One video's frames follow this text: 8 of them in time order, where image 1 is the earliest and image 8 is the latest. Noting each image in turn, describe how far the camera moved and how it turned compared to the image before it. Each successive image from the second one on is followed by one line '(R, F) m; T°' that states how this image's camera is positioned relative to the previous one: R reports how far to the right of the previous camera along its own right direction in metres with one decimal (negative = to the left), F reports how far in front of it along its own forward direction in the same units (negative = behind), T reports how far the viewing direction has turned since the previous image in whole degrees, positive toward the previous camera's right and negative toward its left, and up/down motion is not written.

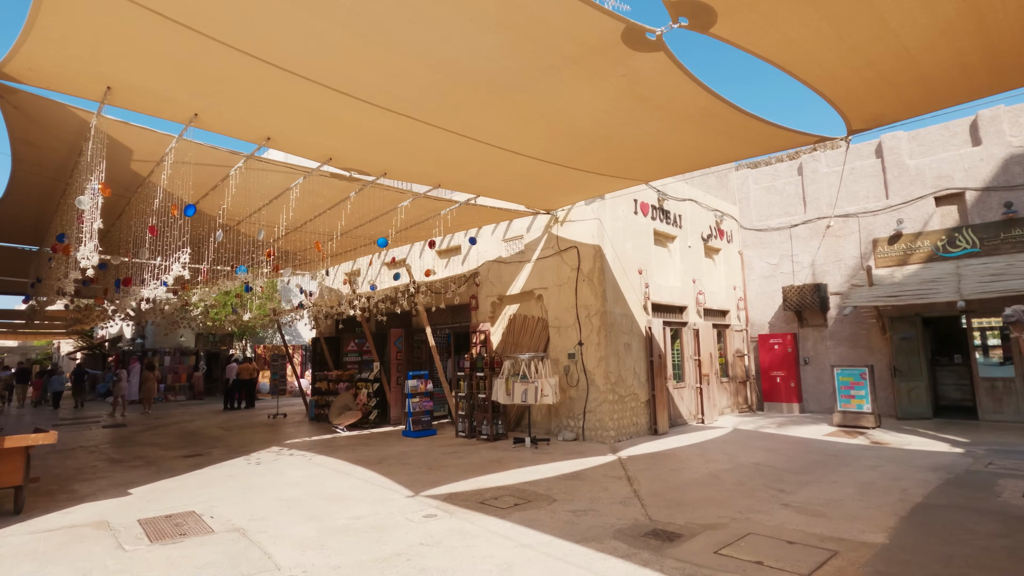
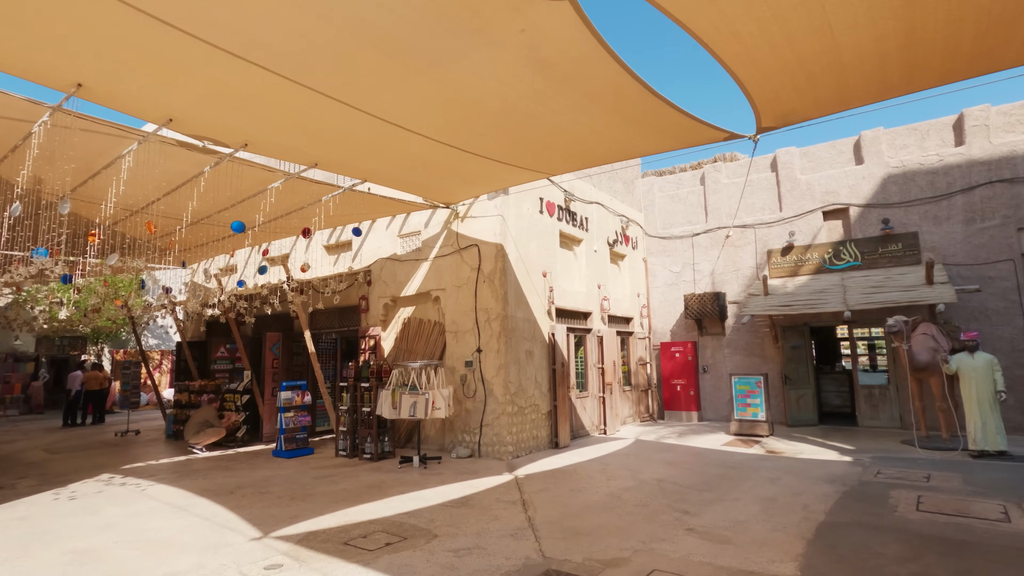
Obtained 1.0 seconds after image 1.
(+0.3, +0.8) m; +9°
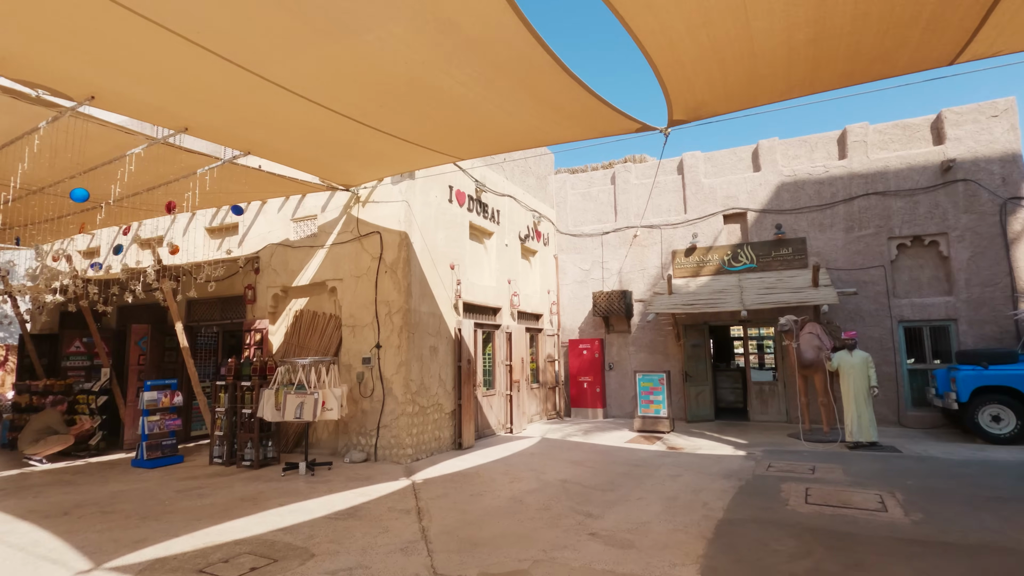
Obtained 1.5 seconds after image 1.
(+0.1, +0.4) m; +9°
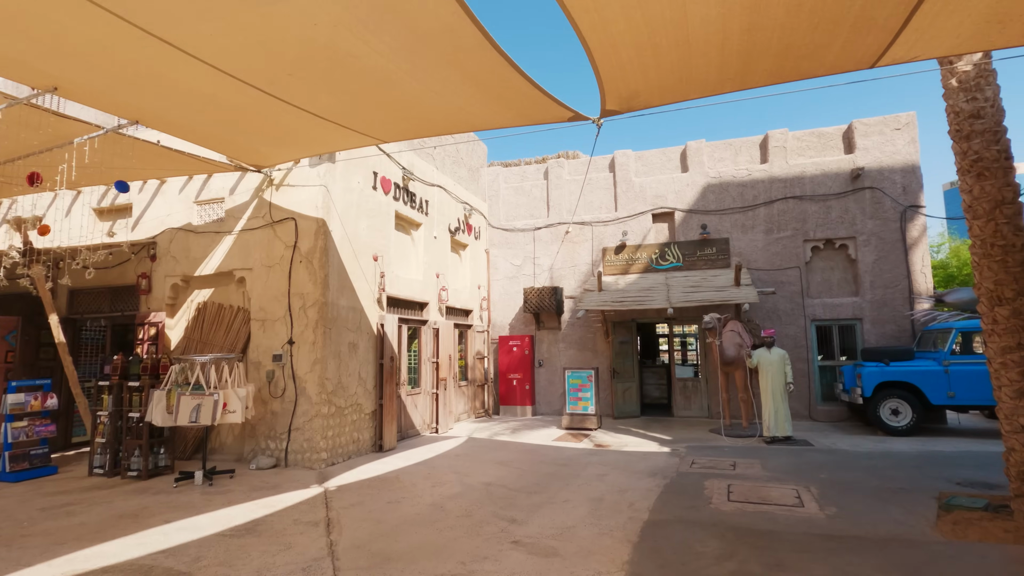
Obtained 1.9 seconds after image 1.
(+0.1, +0.3) m; +7°
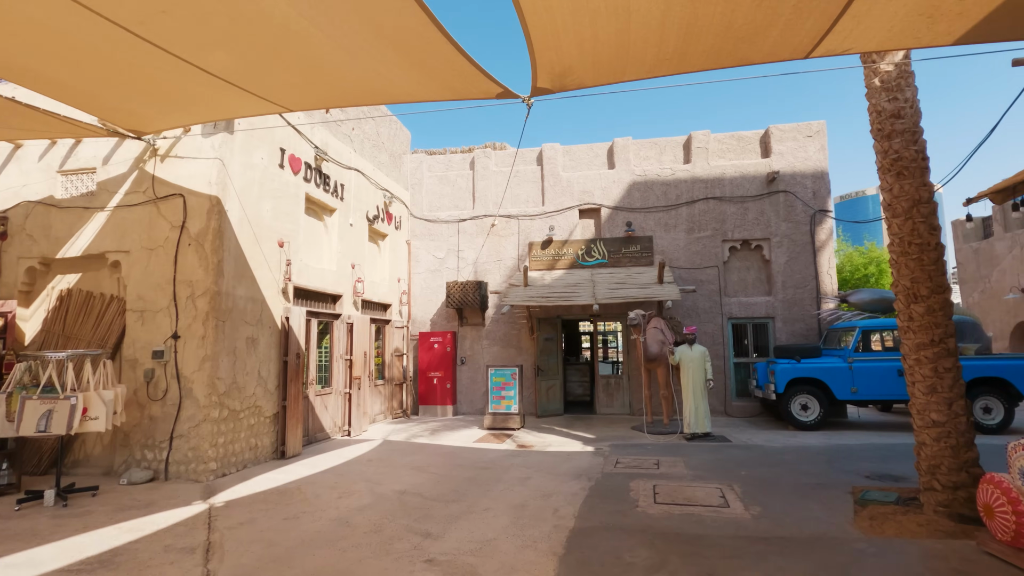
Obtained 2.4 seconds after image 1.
(0.0, +0.5) m; +8°
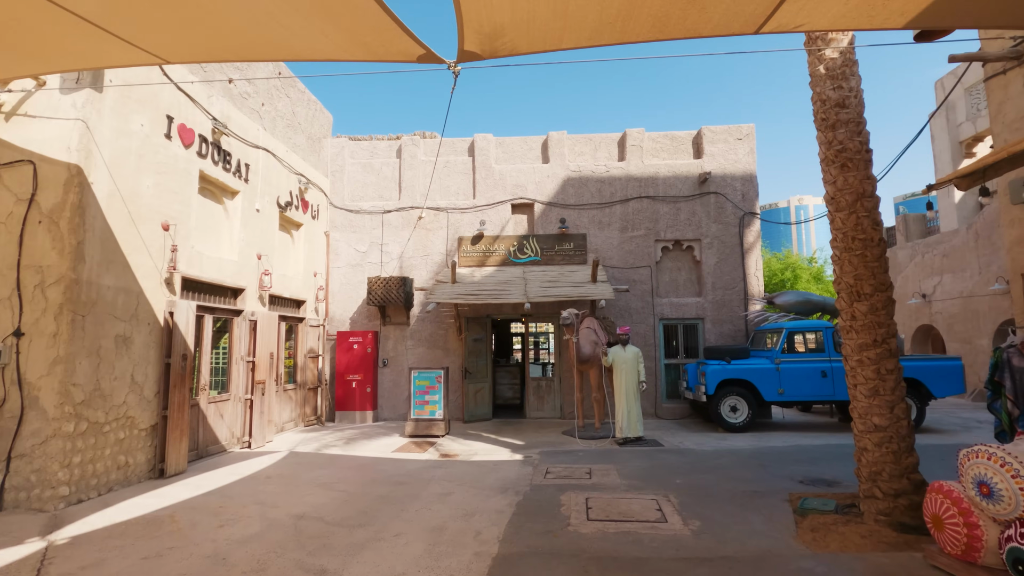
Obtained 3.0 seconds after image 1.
(+0.1, +0.6) m; +7°
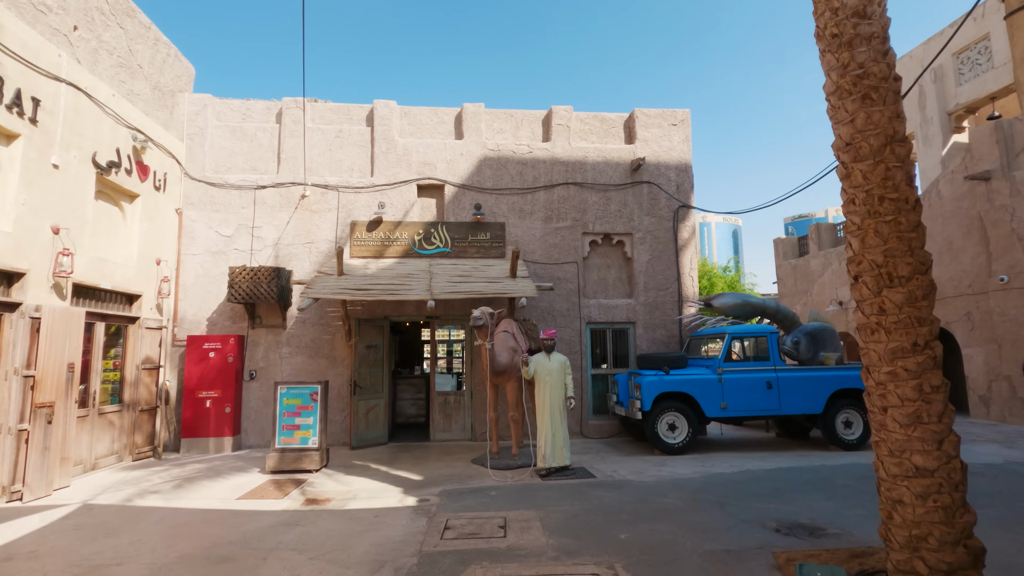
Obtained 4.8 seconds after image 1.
(+0.2, +1.7) m; +9°
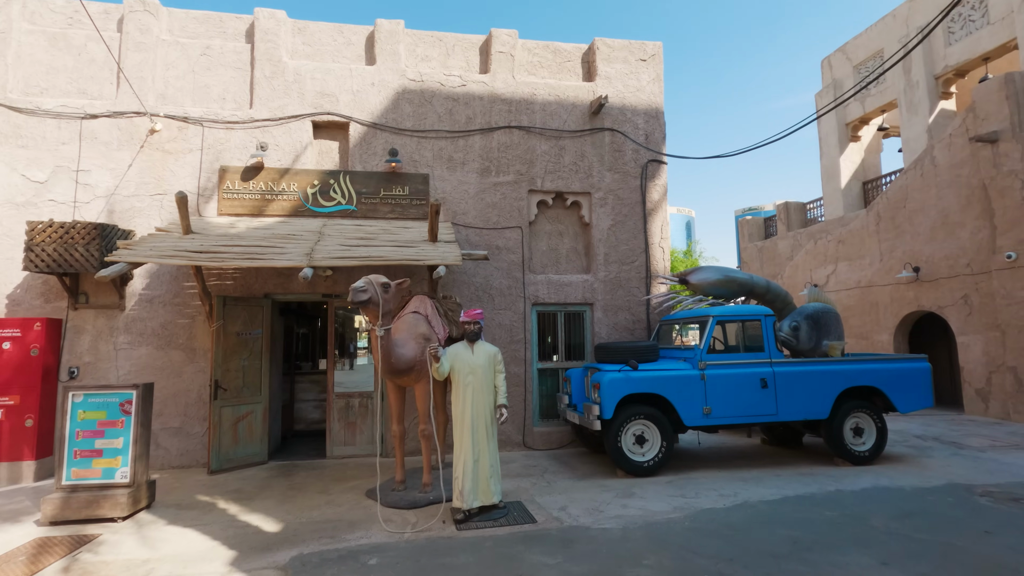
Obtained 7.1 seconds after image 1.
(+0.5, +2.1) m; +4°
